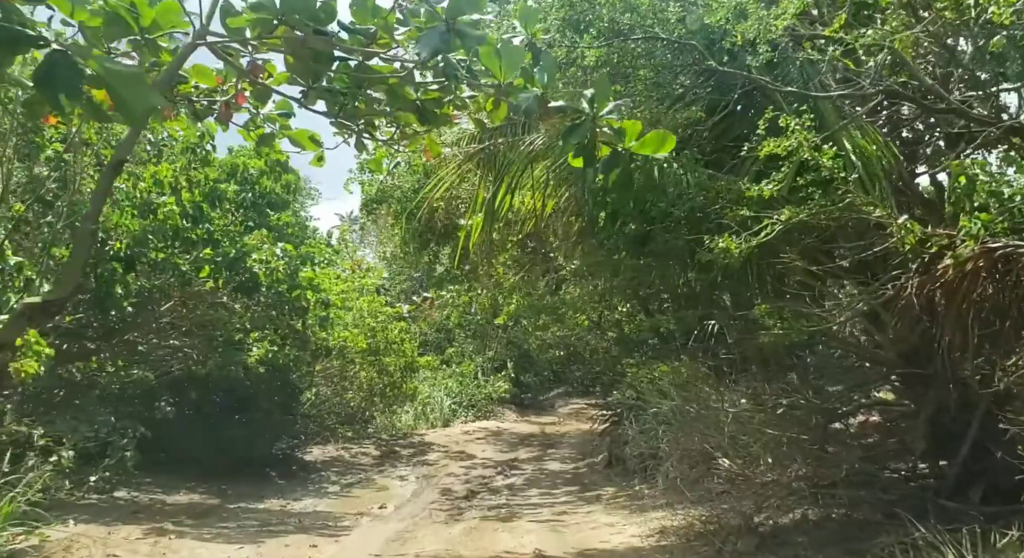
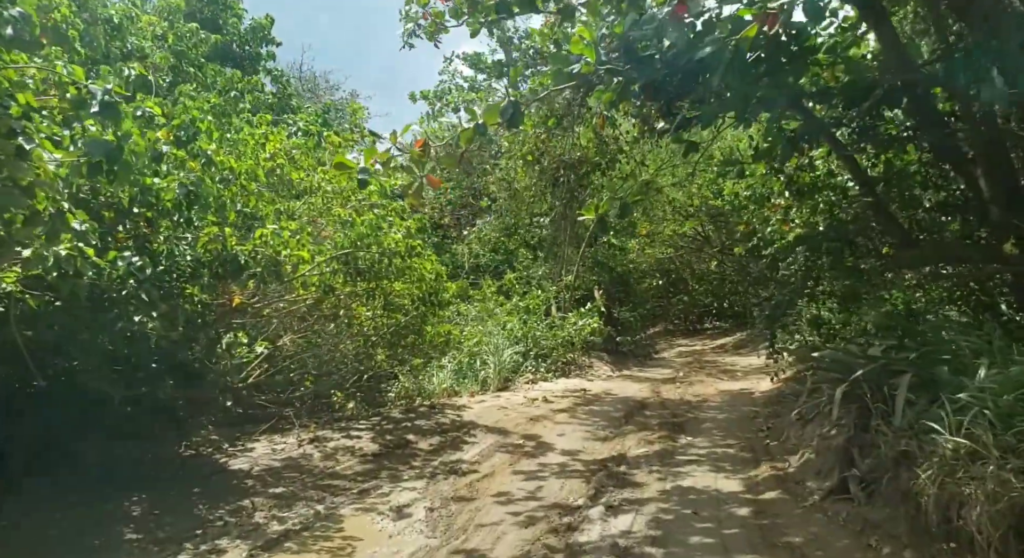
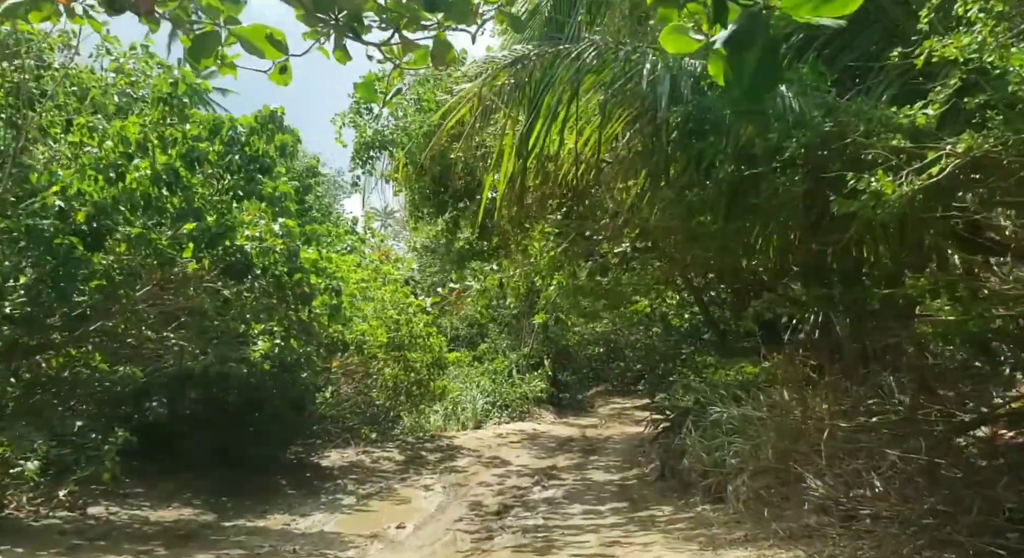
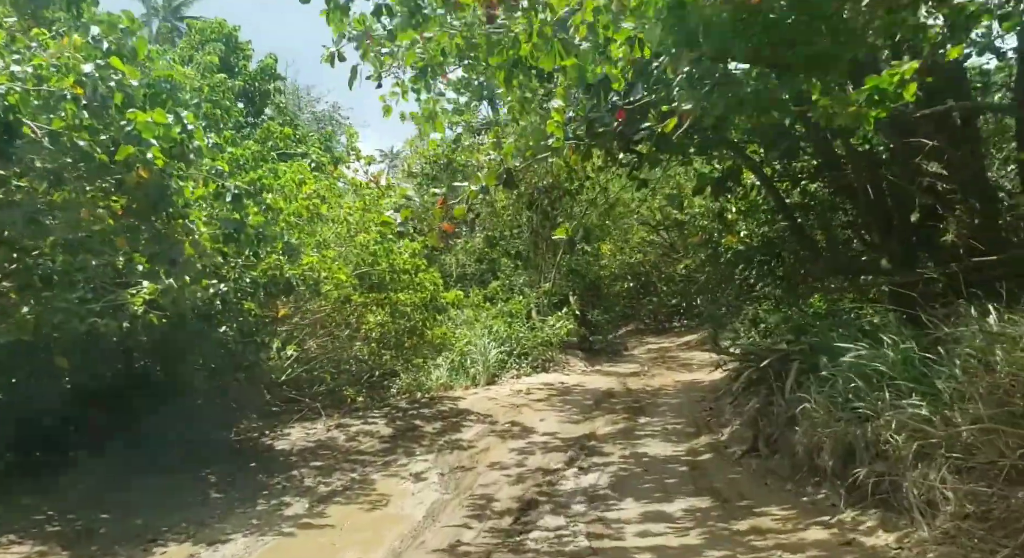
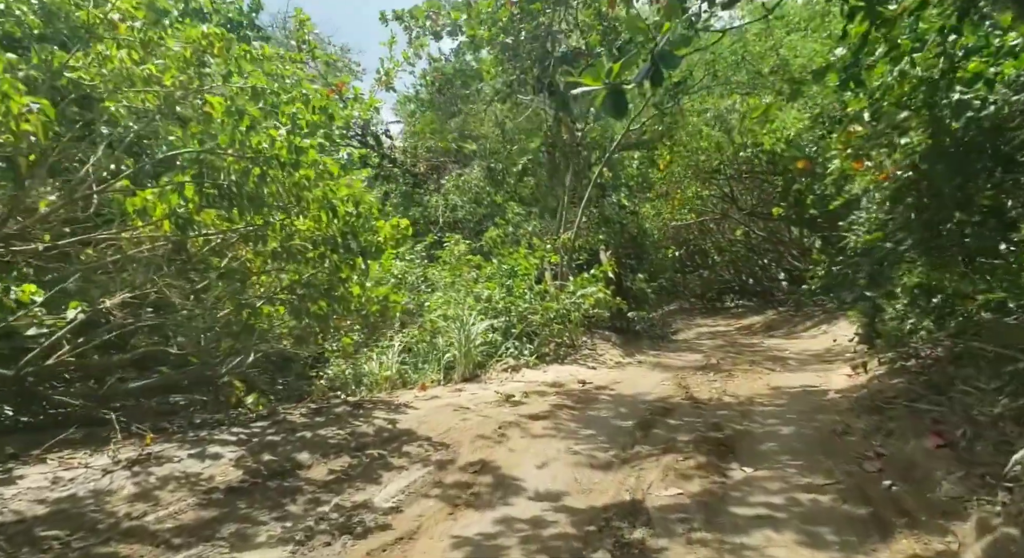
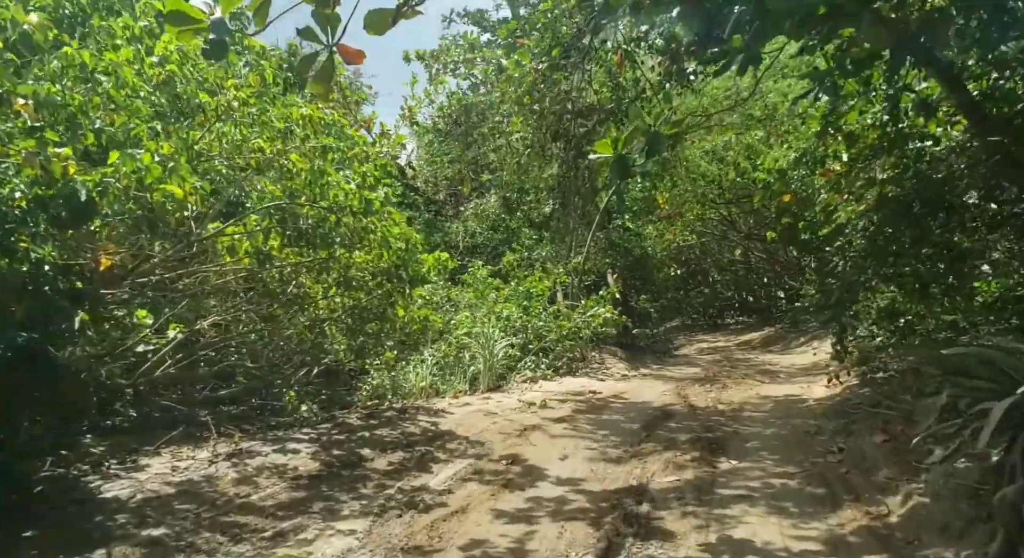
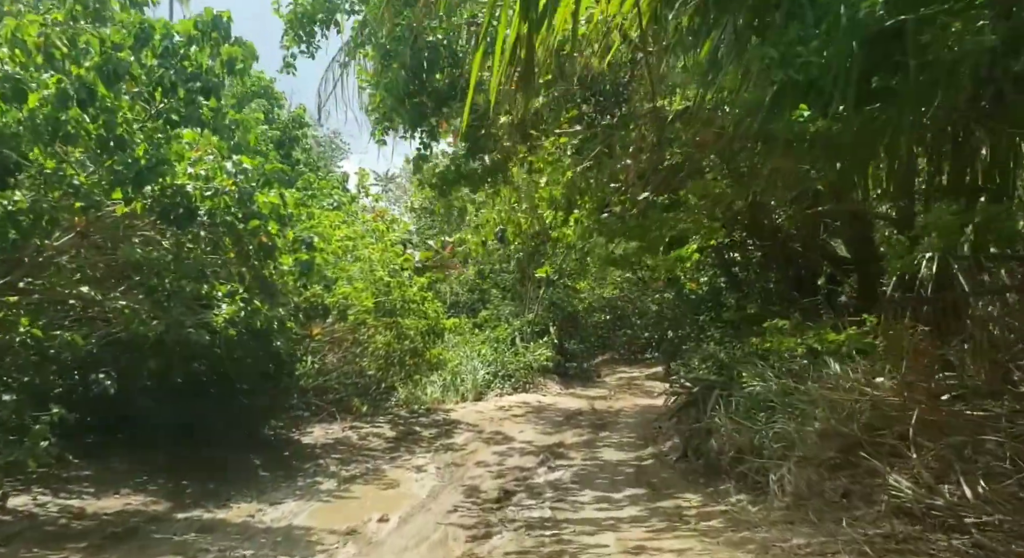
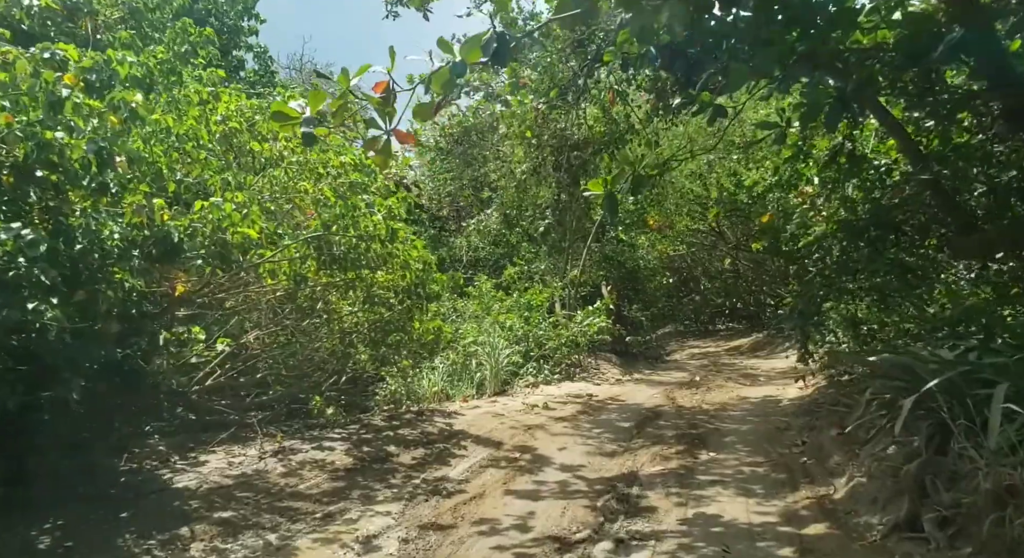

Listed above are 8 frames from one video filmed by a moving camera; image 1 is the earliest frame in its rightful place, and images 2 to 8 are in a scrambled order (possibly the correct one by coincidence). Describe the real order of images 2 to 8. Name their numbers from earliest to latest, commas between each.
3, 7, 4, 2, 8, 6, 5
